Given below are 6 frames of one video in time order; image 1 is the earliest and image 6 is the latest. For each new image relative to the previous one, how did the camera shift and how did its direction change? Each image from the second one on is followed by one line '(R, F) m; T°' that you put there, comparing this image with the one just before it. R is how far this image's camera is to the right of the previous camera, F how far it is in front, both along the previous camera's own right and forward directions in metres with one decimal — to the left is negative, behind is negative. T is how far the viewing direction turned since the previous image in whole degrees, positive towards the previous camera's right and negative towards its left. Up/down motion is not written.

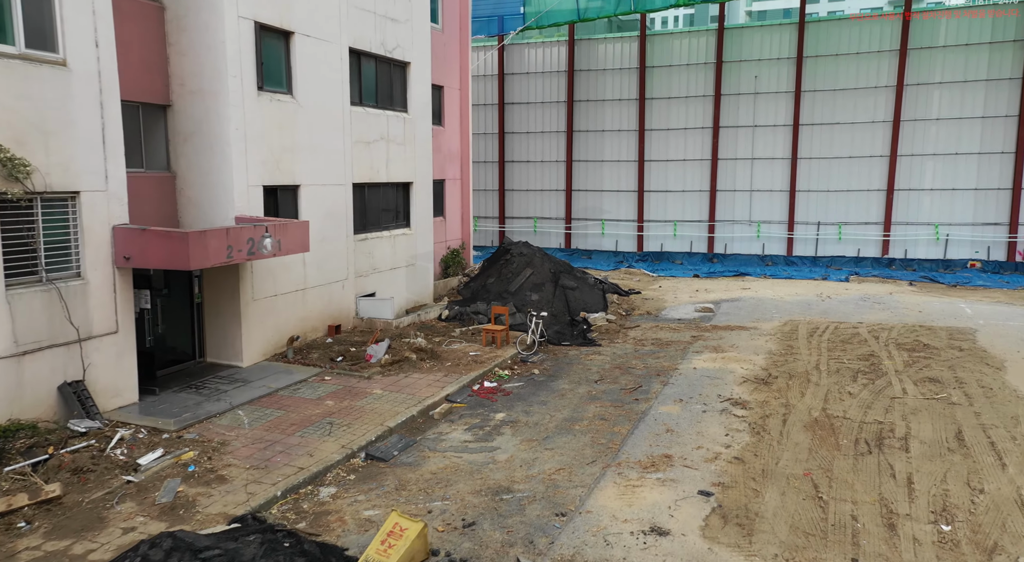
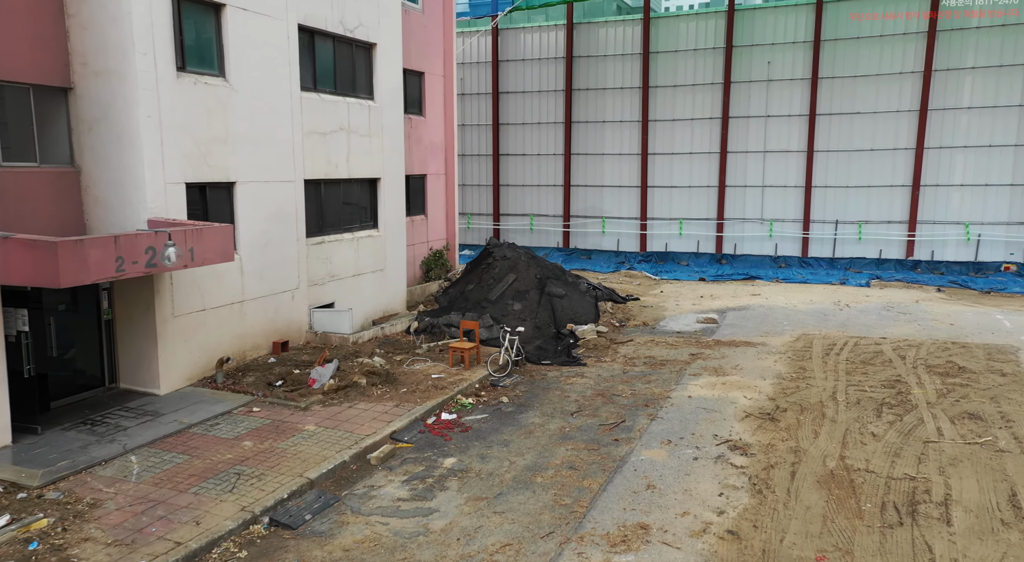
(+0.8, +2.0) m; -1°
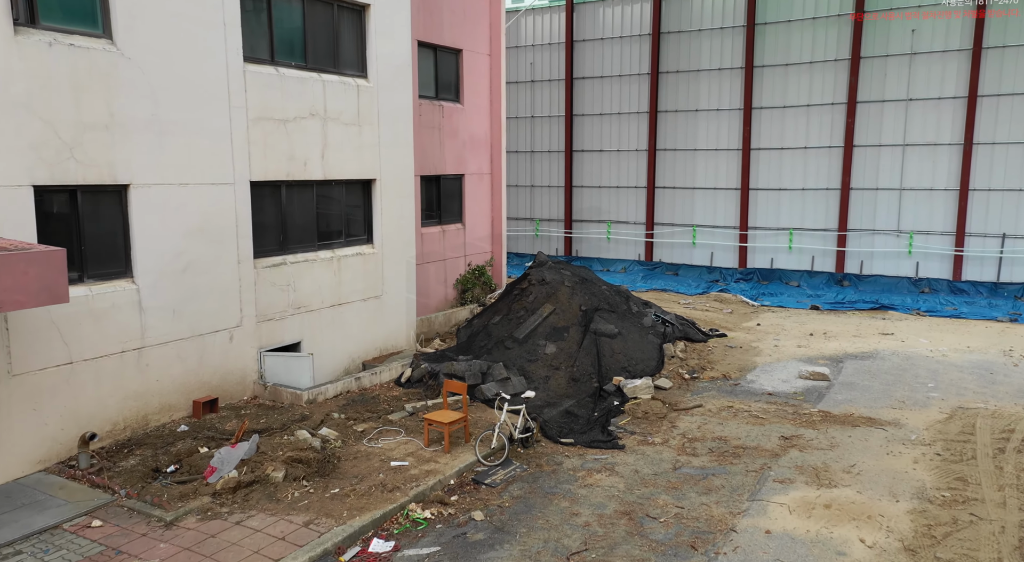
(+1.3, +4.3) m; -8°
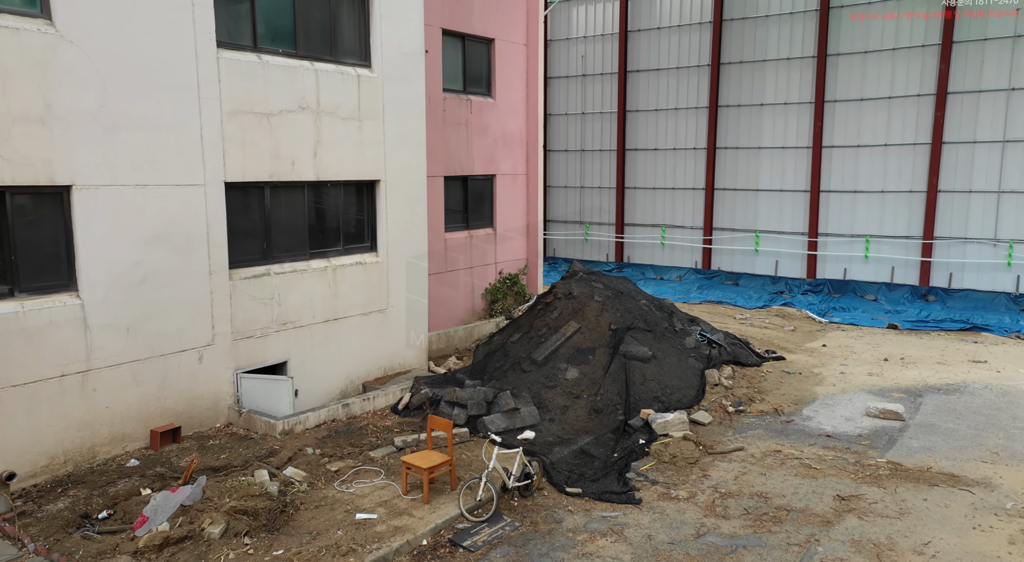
(+0.8, +1.6) m; -5°
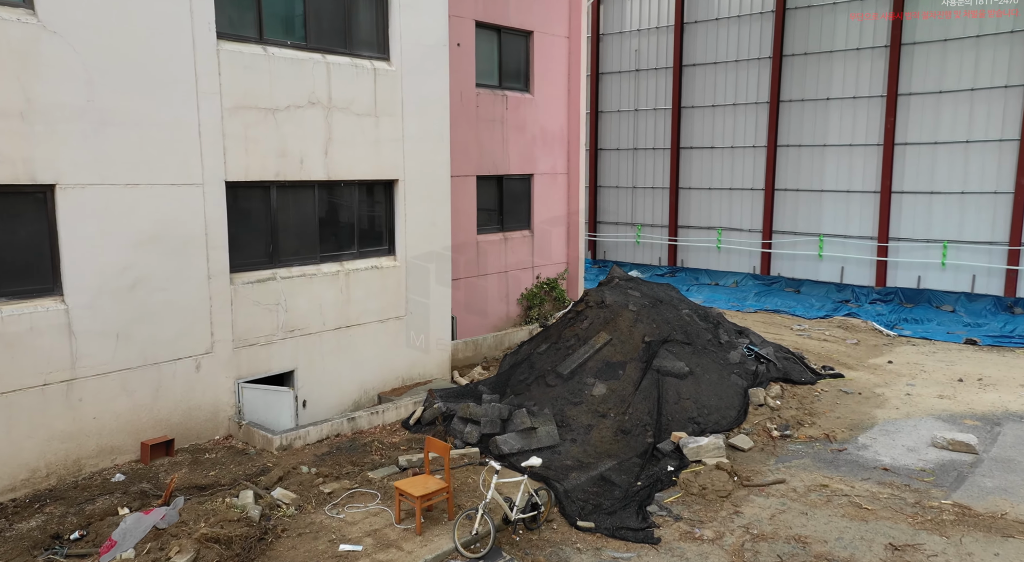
(+0.6, +0.8) m; -5°
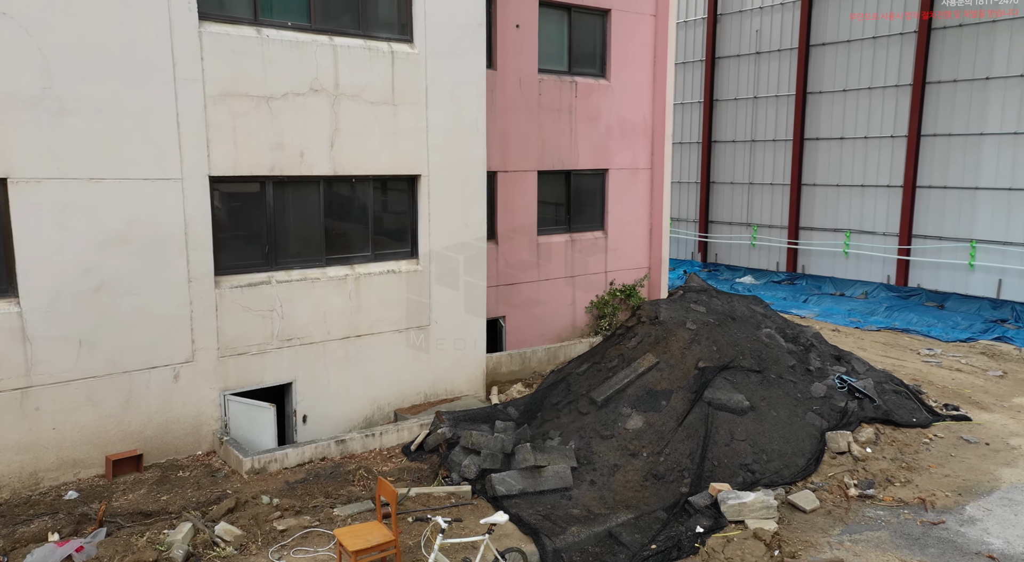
(+1.5, +1.6) m; -11°
